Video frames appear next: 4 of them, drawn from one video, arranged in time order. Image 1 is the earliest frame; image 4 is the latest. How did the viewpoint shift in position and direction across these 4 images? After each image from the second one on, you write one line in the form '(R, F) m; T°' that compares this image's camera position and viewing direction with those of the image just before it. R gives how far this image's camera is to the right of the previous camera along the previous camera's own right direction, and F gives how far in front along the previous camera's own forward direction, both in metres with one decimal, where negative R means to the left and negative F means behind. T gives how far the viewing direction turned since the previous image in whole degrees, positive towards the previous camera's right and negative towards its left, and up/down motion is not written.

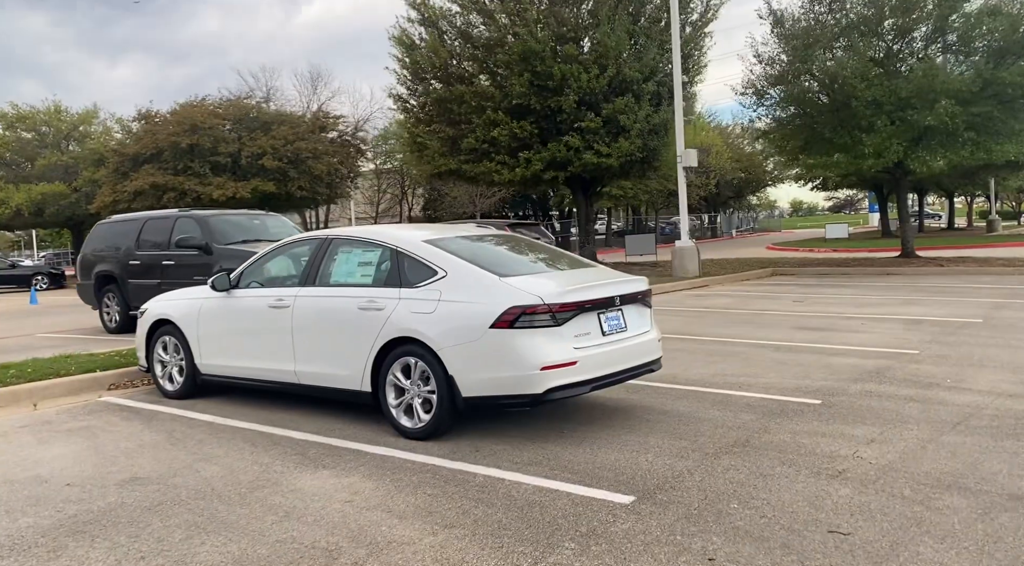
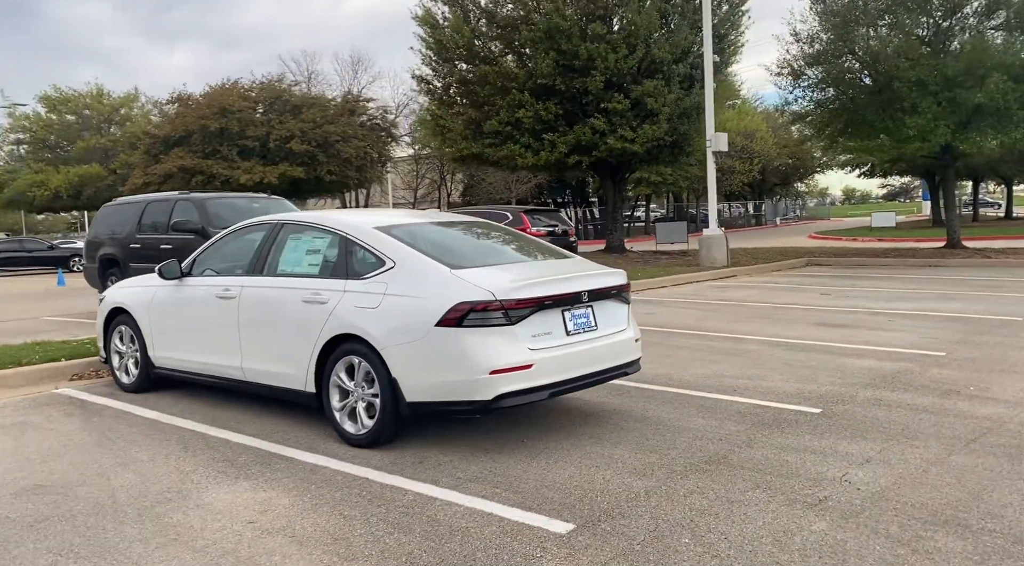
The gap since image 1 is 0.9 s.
(+0.6, +0.6) m; -3°
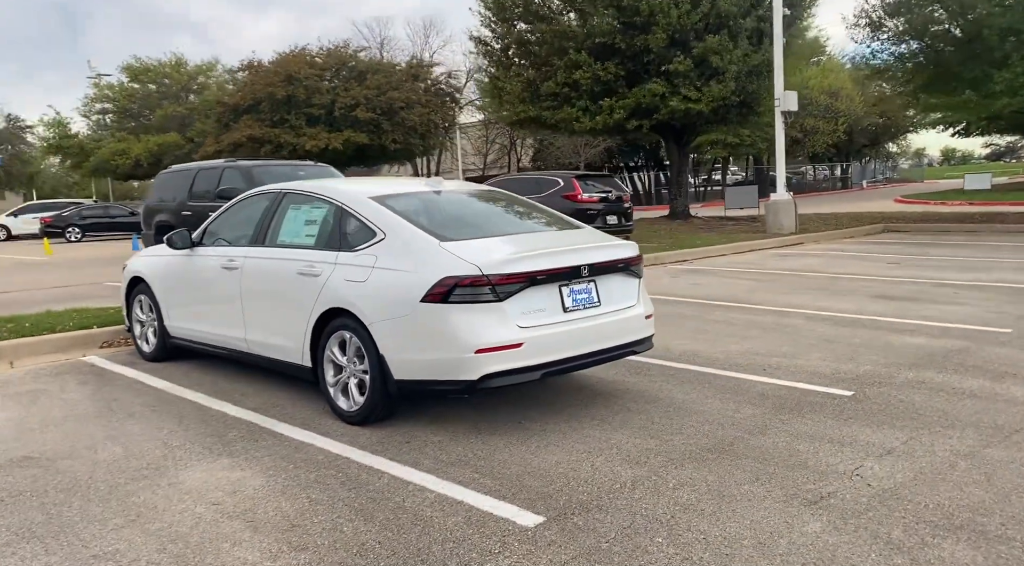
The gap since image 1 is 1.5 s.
(+0.5, +0.3) m; -5°
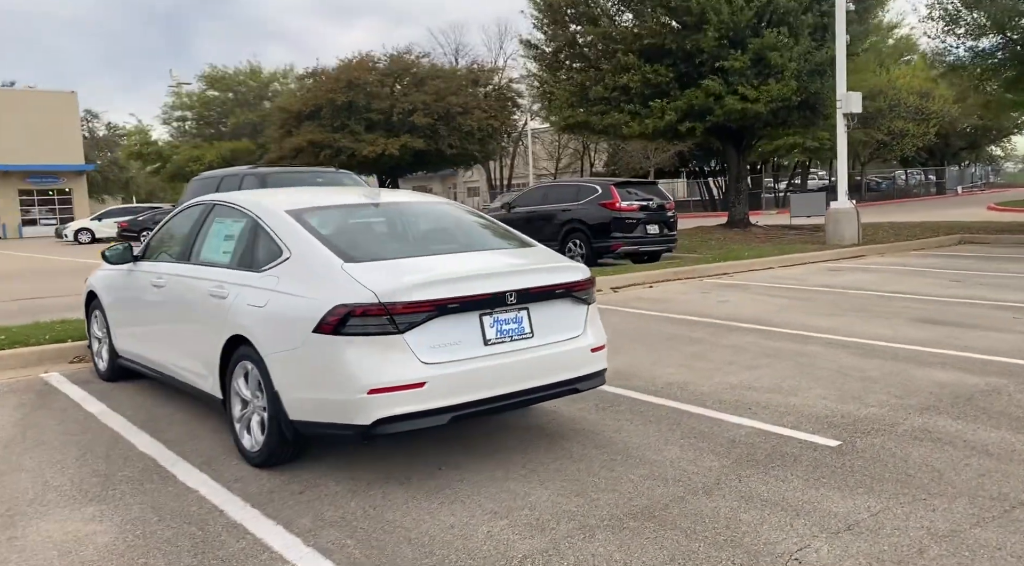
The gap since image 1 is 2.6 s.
(+0.9, +0.7) m; -6°
